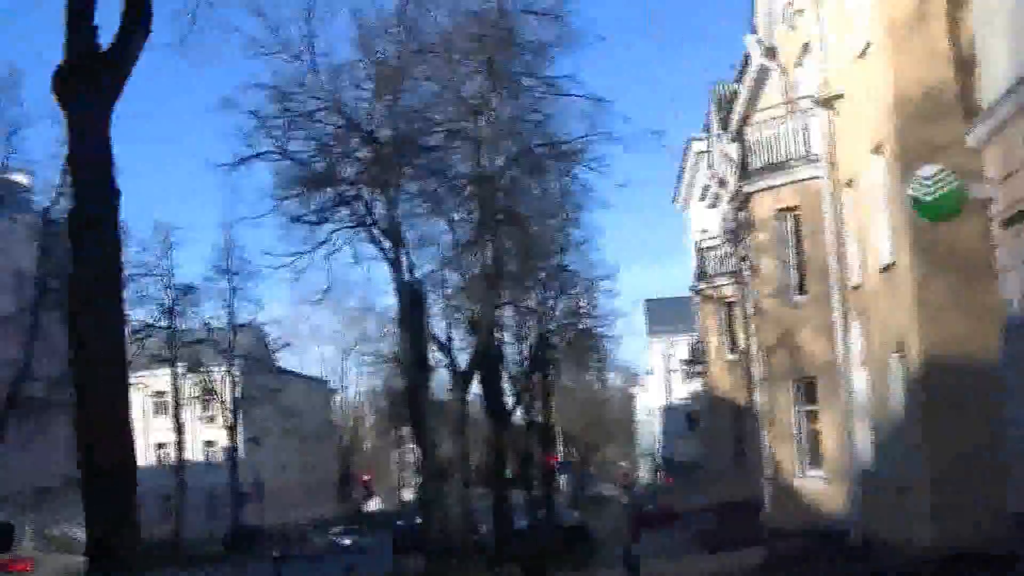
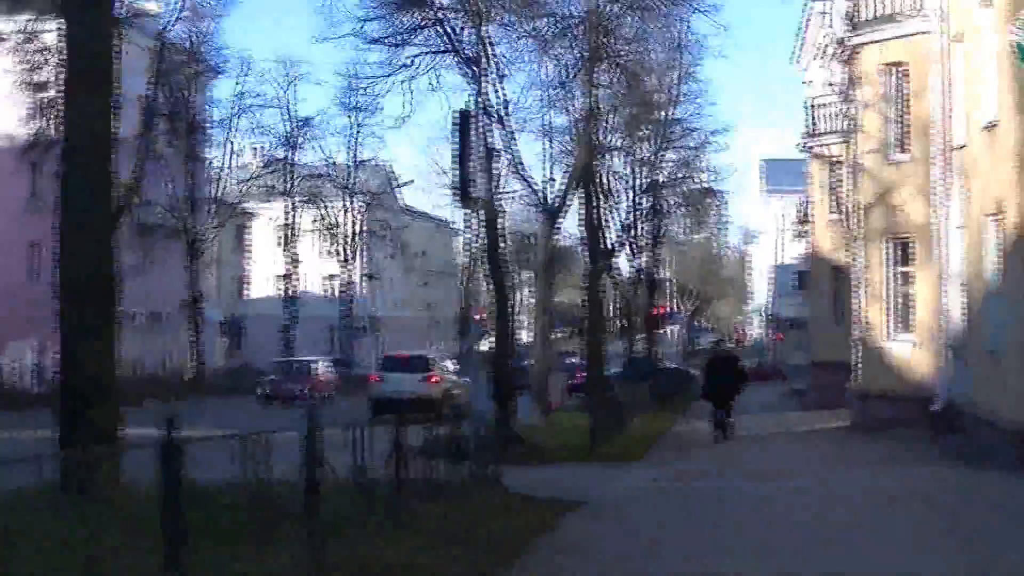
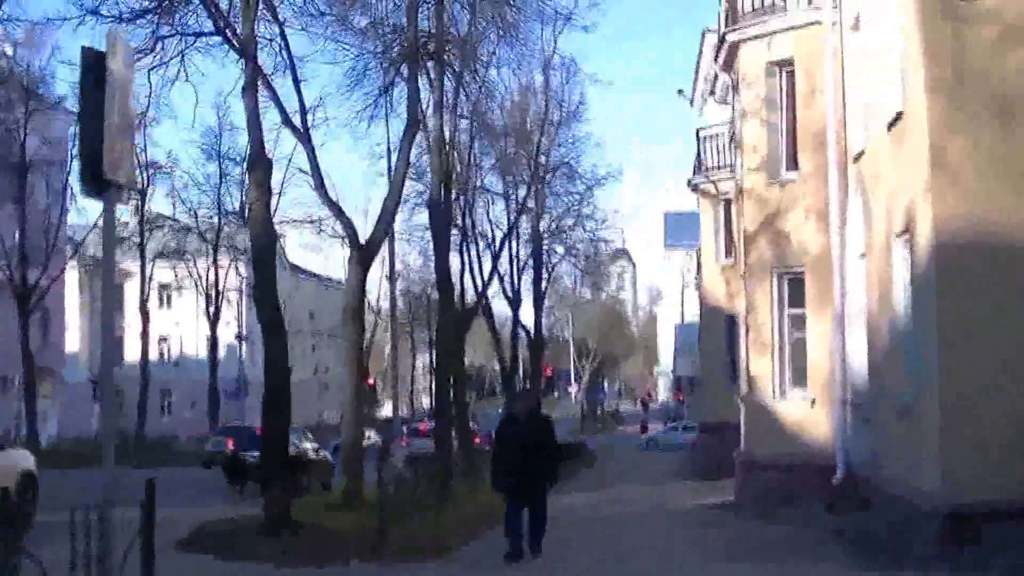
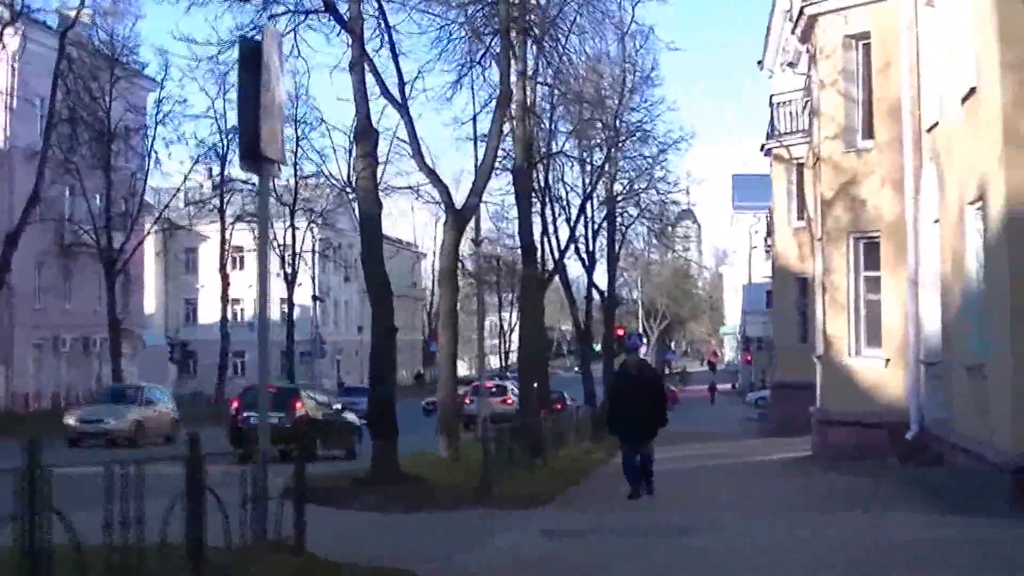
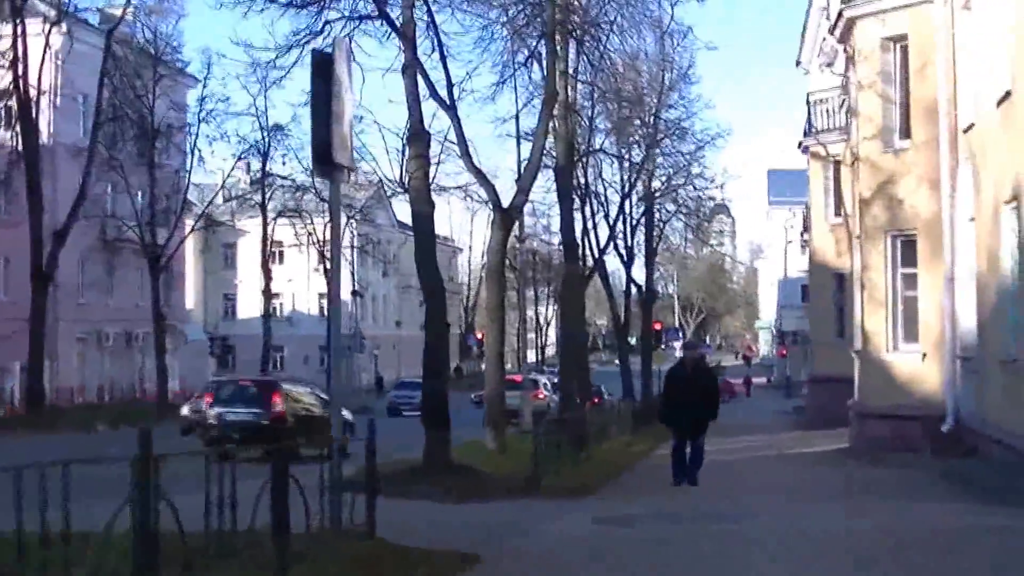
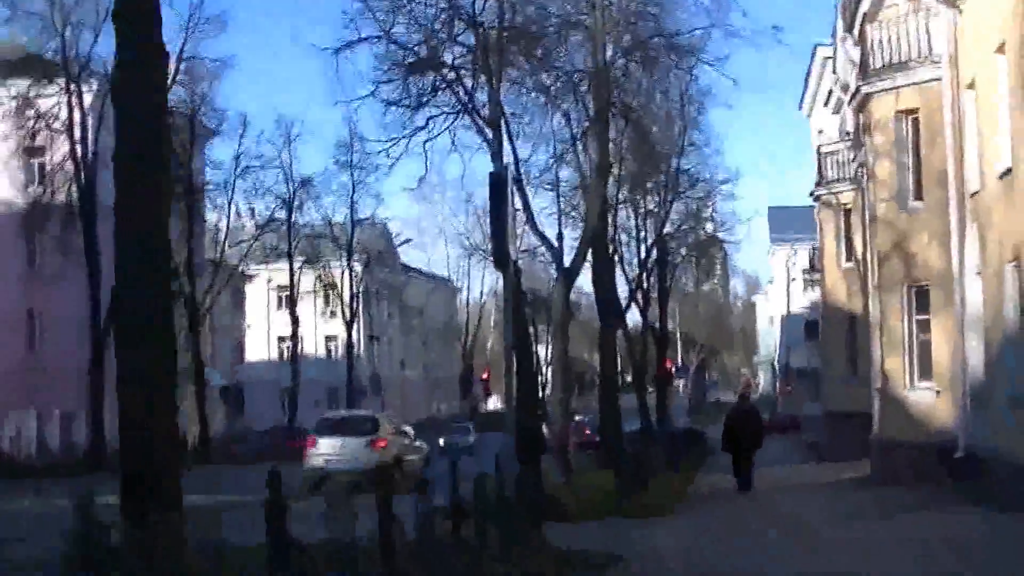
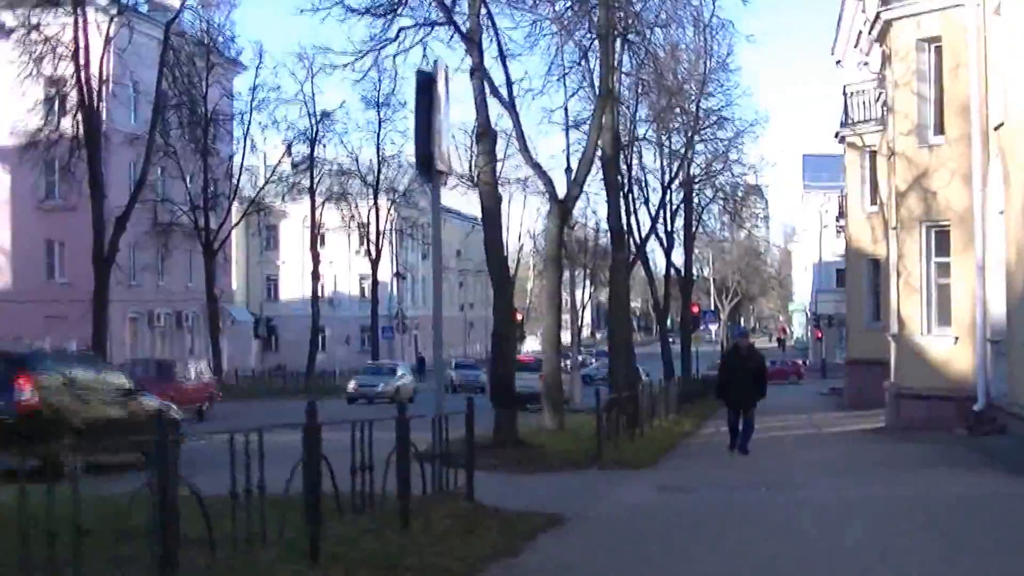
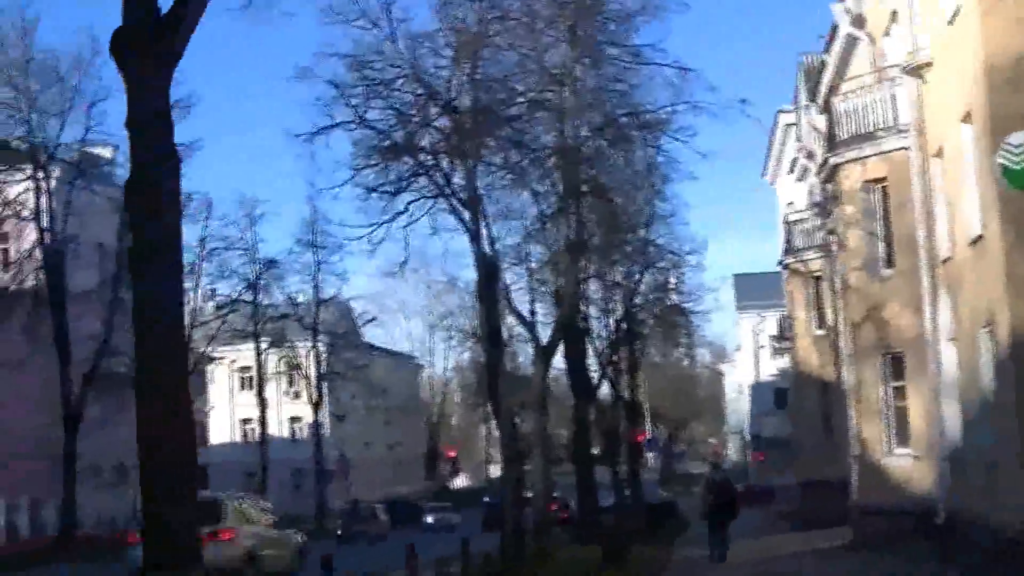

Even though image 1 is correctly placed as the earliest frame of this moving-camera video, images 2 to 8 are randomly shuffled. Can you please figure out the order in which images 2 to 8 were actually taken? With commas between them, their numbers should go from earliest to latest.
8, 6, 2, 7, 5, 4, 3
